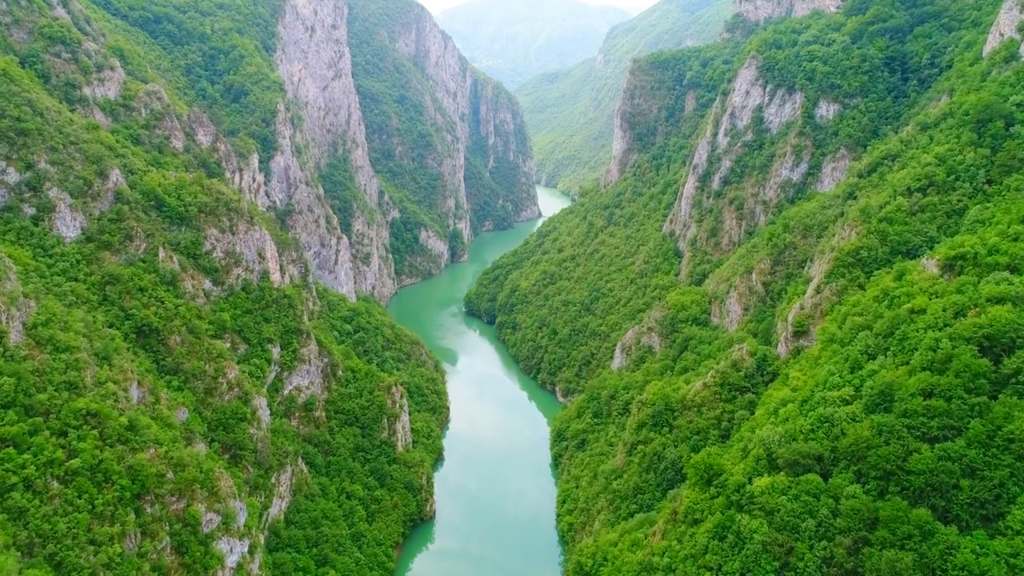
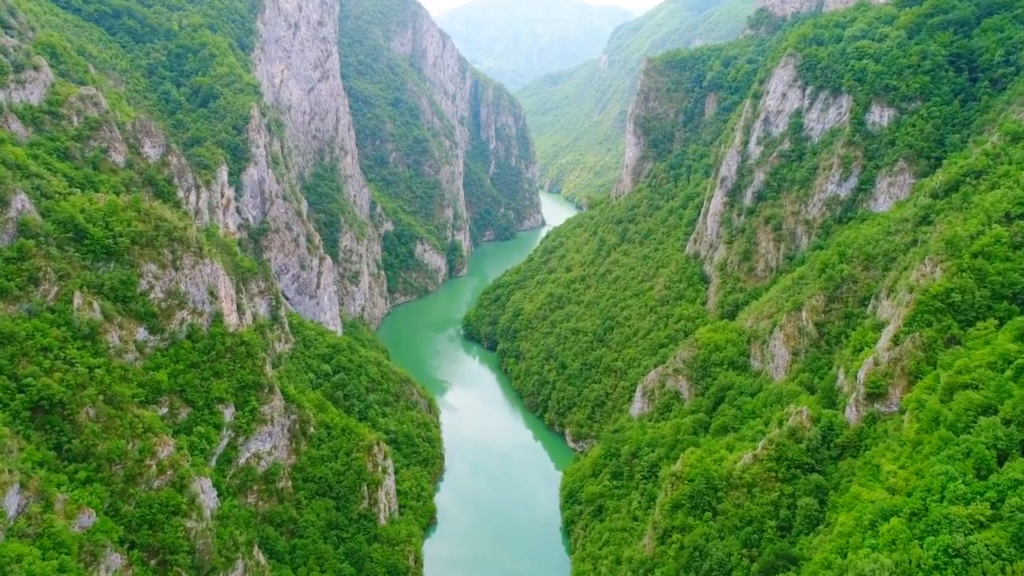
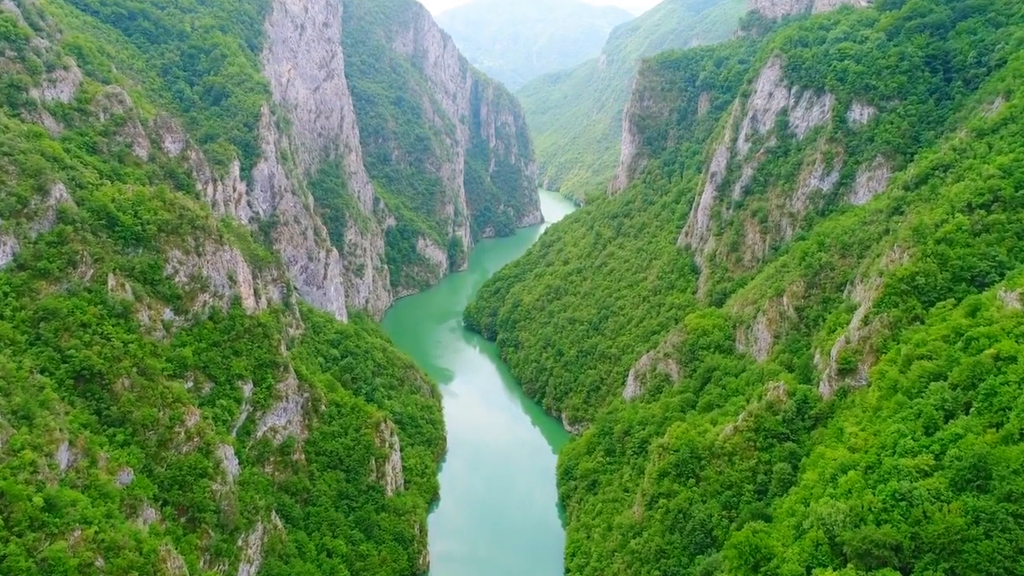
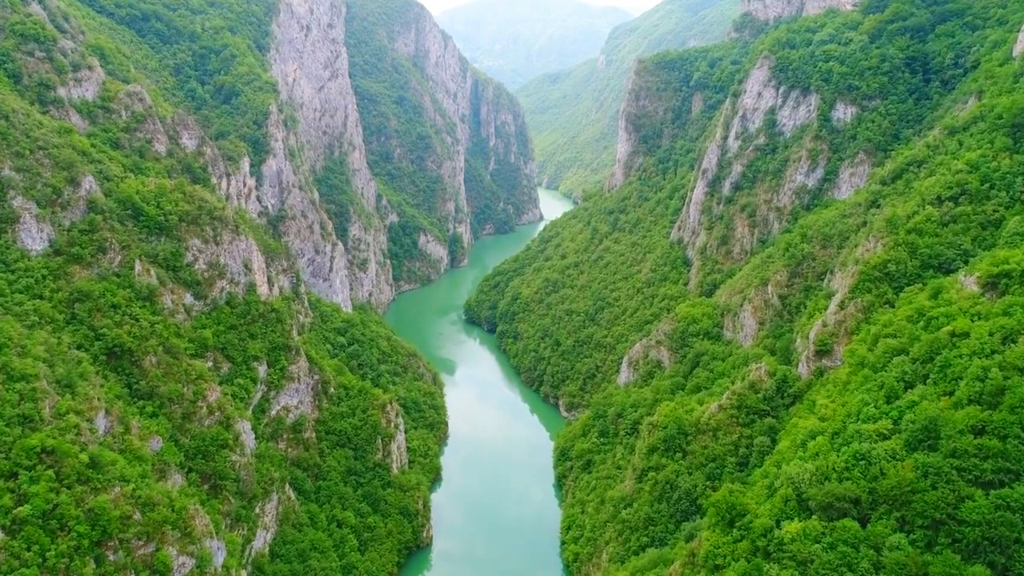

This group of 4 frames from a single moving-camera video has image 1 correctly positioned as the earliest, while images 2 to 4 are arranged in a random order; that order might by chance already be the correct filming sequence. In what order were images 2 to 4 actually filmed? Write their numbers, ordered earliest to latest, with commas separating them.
4, 3, 2
